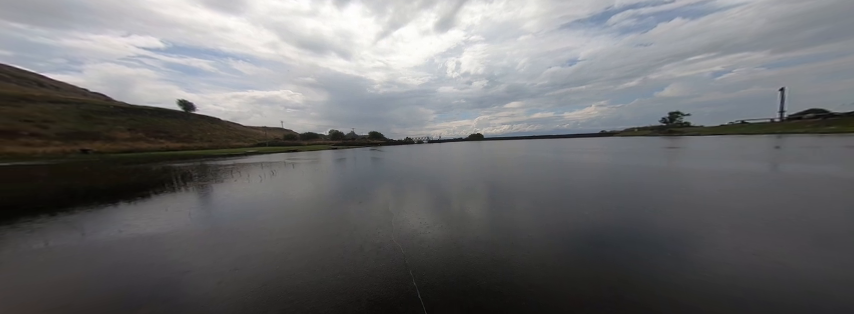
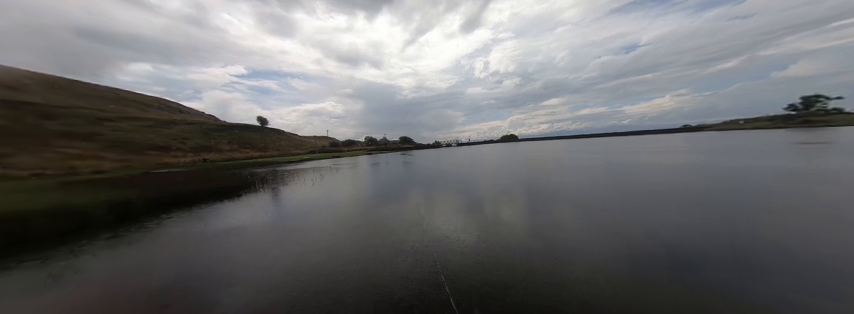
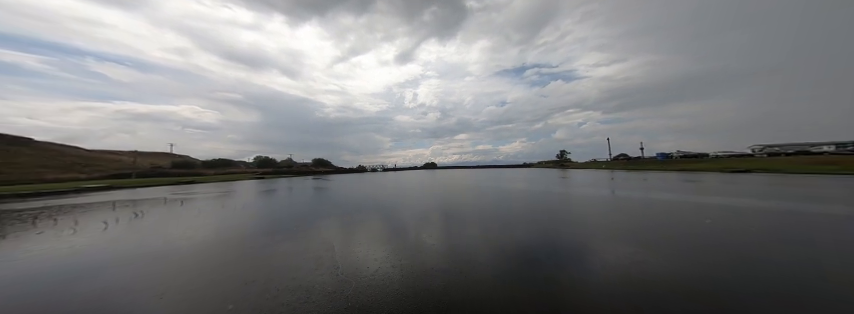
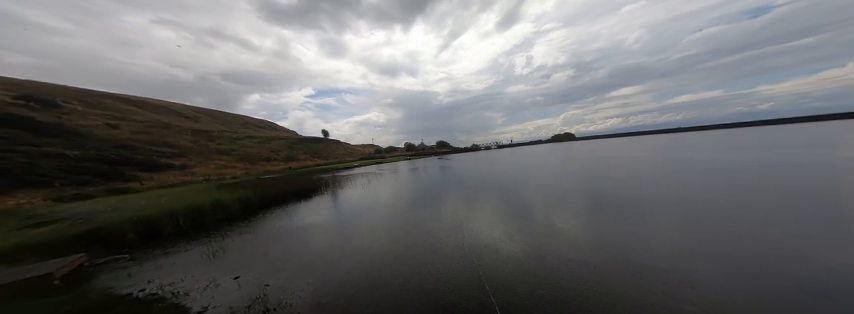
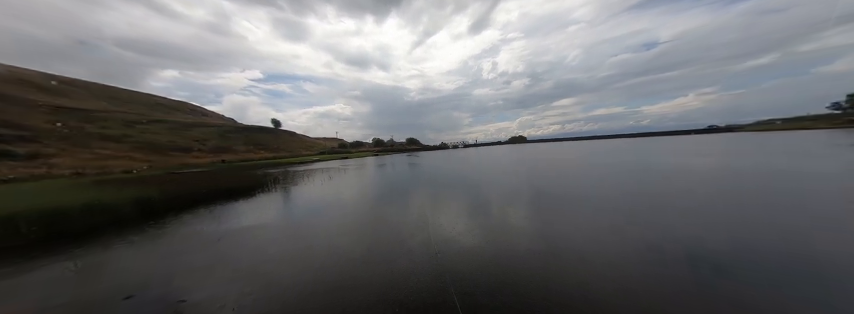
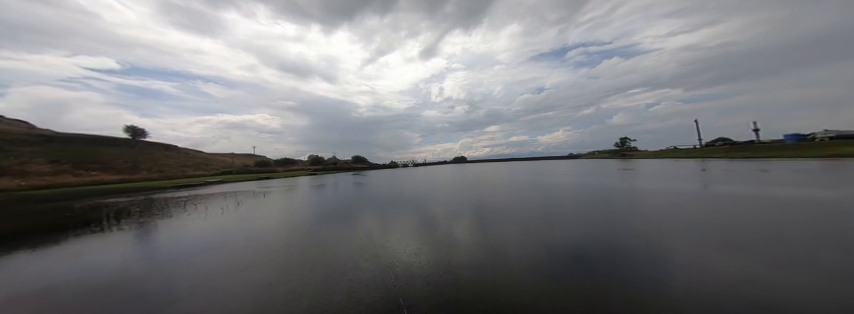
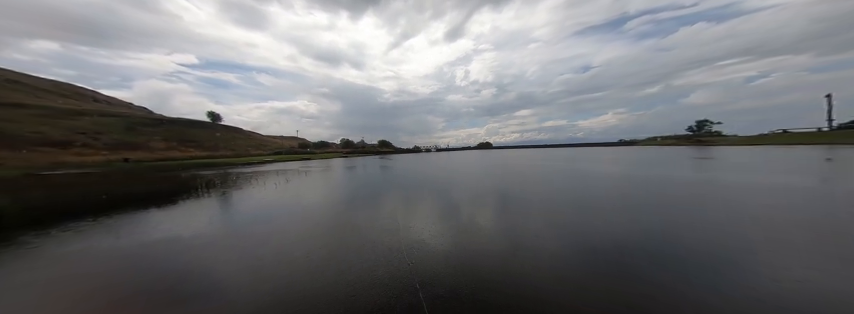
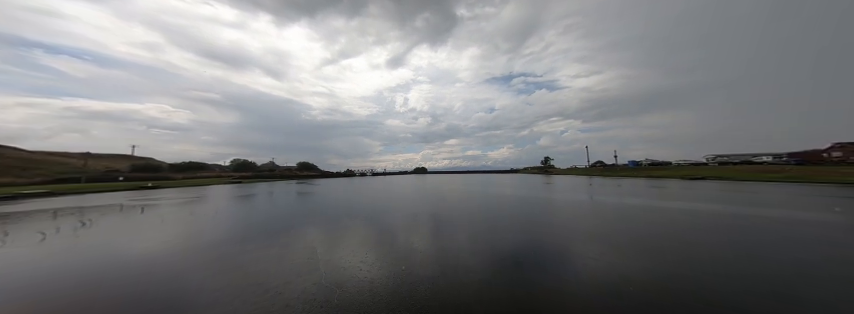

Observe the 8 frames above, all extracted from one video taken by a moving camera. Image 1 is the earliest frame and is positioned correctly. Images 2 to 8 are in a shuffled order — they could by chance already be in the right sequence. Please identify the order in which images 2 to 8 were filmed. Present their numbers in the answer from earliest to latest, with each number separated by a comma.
2, 4, 5, 7, 6, 8, 3
